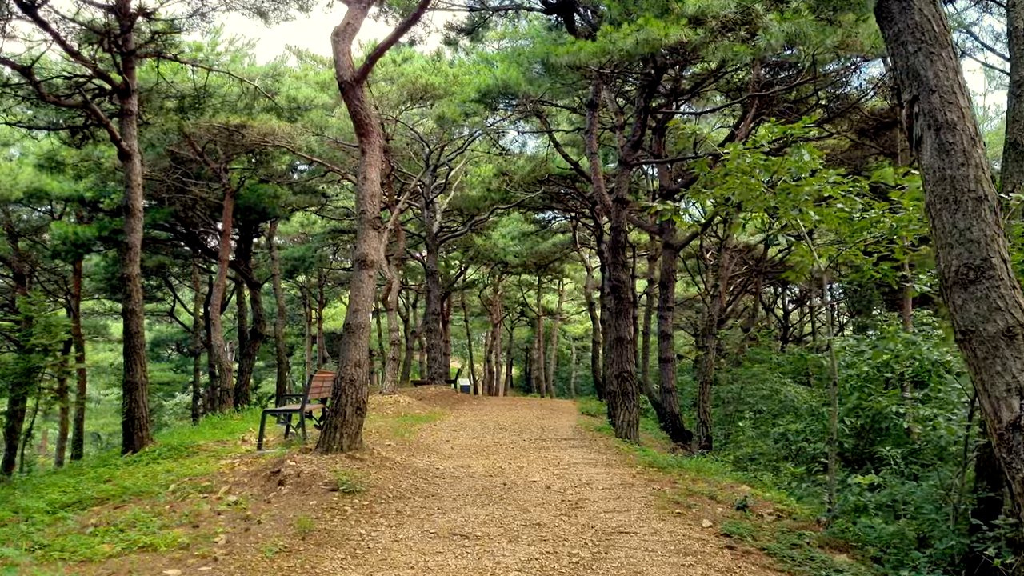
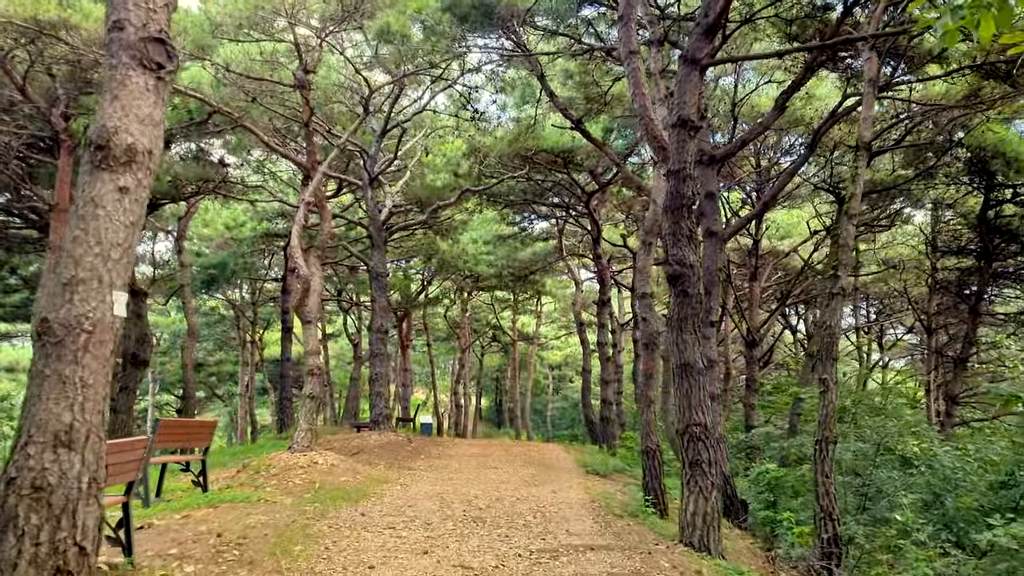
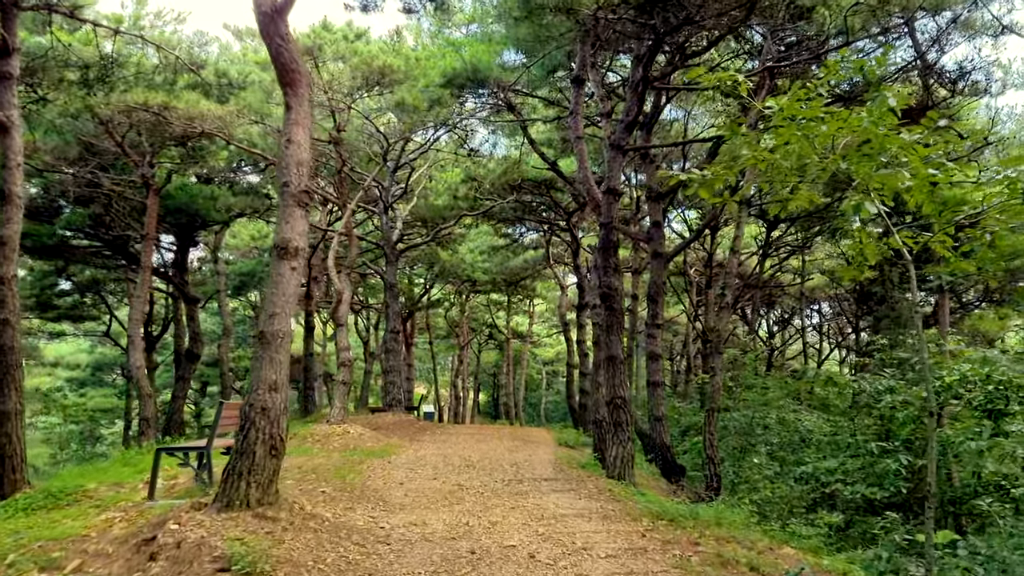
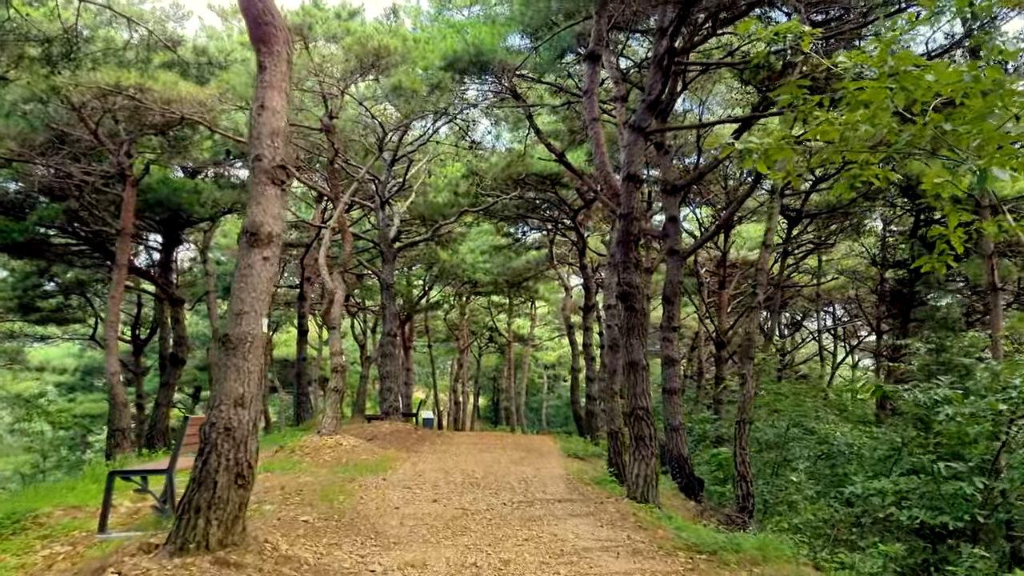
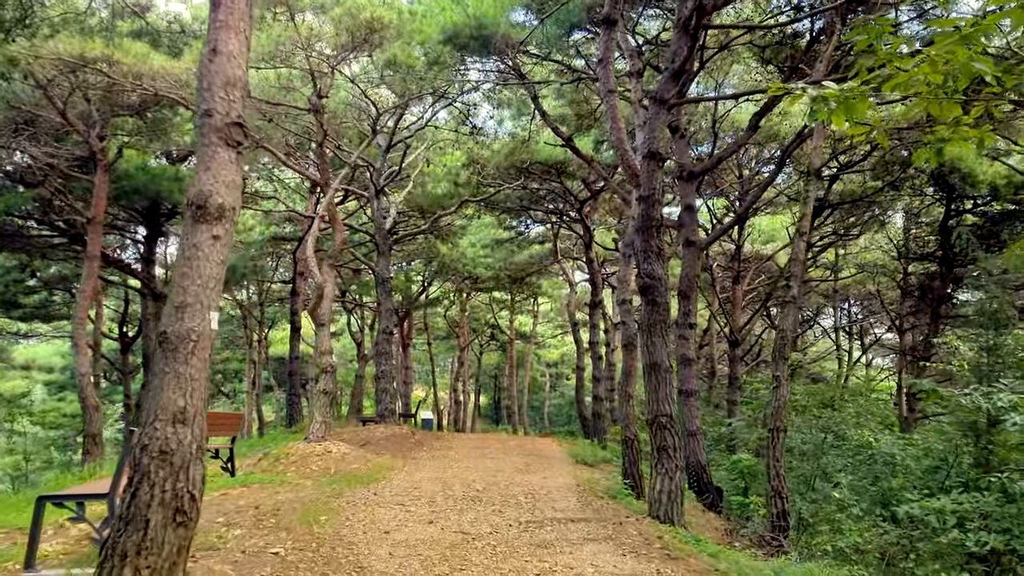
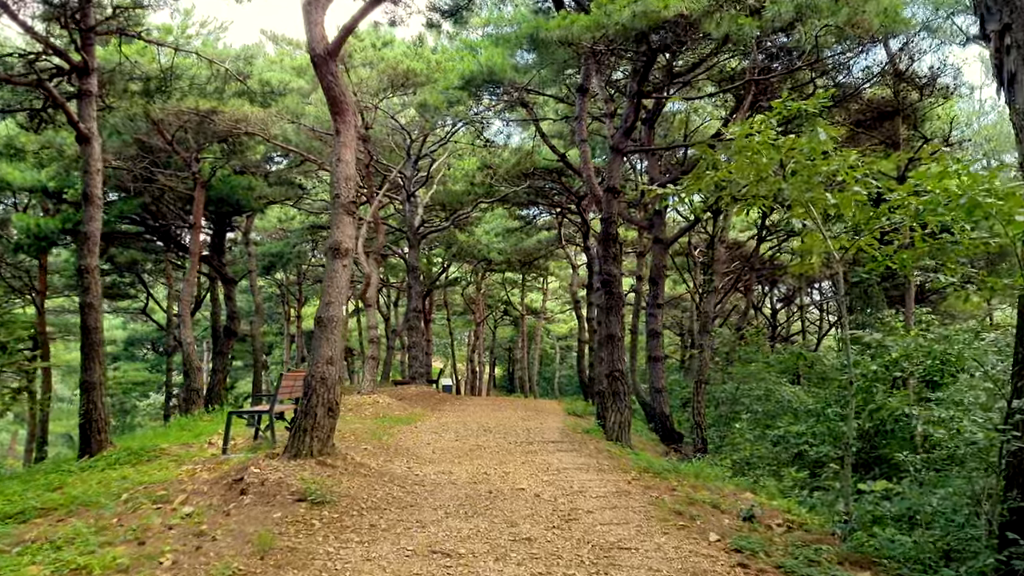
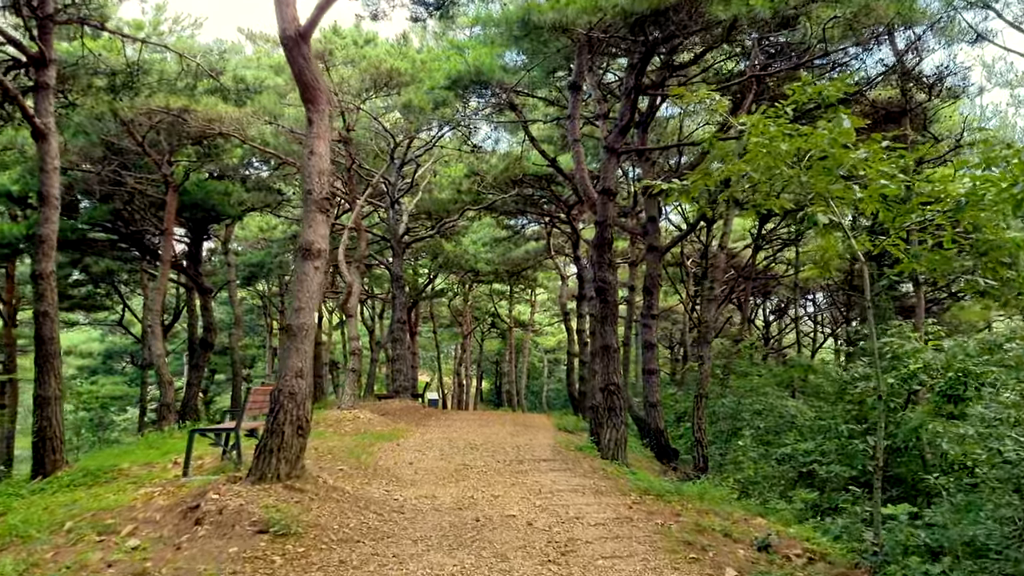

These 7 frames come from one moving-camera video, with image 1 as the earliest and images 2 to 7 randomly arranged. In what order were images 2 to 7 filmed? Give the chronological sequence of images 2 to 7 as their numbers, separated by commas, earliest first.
6, 7, 3, 4, 5, 2
